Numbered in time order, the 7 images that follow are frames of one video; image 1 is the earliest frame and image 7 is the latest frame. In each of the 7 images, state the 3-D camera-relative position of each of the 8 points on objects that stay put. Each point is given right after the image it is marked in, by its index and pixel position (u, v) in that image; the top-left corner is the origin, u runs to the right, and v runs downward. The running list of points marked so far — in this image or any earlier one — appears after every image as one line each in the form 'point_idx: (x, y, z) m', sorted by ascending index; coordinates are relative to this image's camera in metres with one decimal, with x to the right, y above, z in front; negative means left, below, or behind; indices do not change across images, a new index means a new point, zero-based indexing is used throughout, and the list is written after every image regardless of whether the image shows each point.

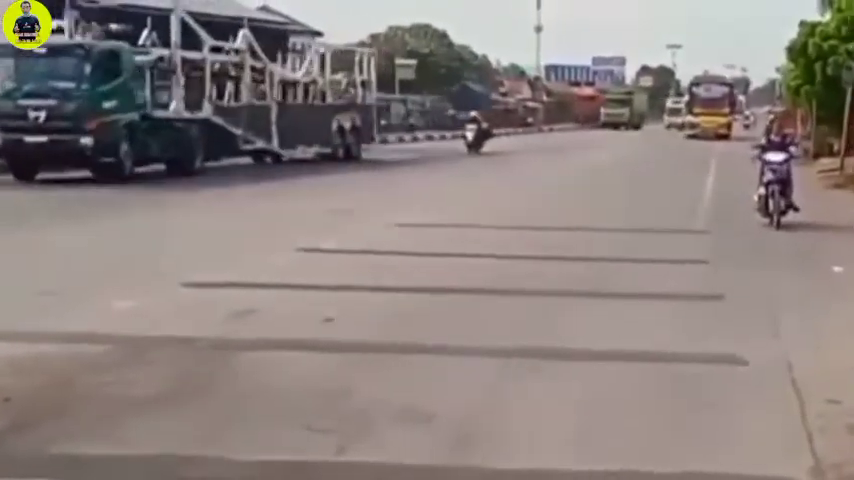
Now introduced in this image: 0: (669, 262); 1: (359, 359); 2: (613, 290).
0: (+3.2, -0.4, +13.2) m
1: (-0.8, -1.2, +8.5) m
2: (+2.1, -0.7, +11.8) m
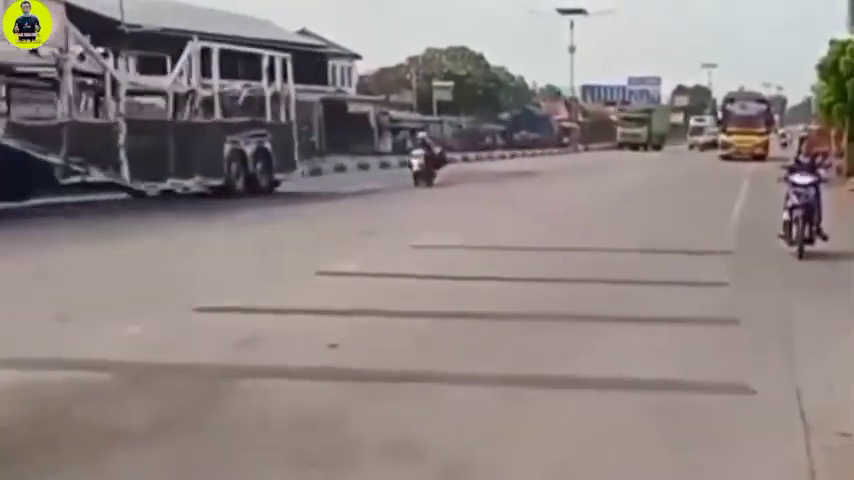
0: (+3.6, -0.8, +13.2) m
1: (-0.7, -1.5, +8.8) m
2: (+2.4, -1.1, +11.8) m
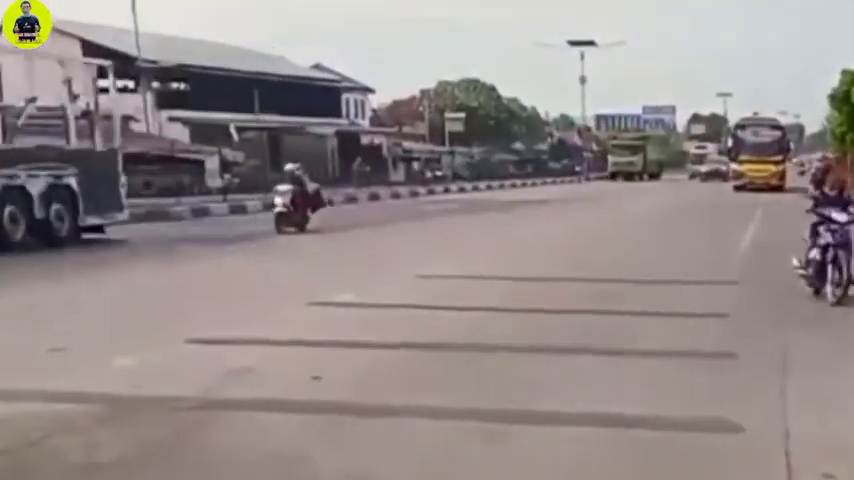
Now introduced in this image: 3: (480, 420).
0: (+3.7, -1.3, +13.0) m
1: (-1.0, -1.9, +8.9) m
2: (+2.4, -1.5, +11.7) m
3: (+0.6, -1.9, +9.1) m
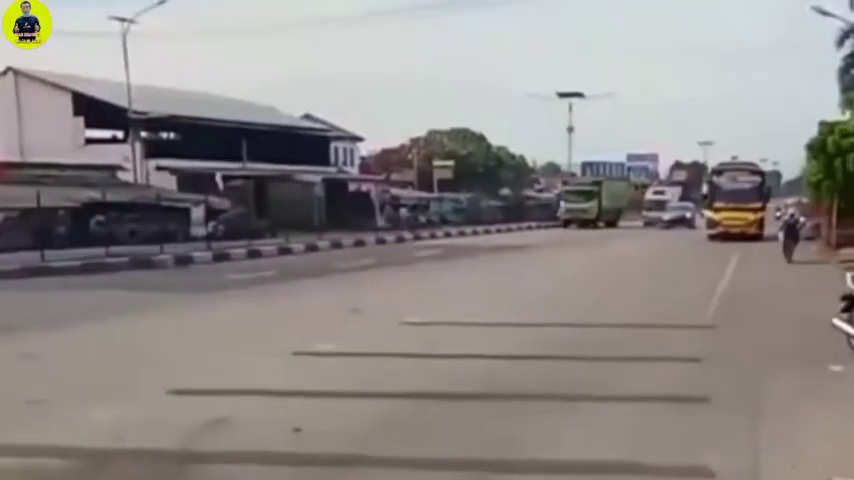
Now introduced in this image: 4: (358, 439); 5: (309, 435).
0: (+3.5, -2.0, +13.0) m
1: (-1.2, -2.4, +8.9) m
2: (+2.2, -2.2, +11.7) m
3: (+0.4, -2.5, +9.1) m
4: (-0.8, -2.3, +9.9) m
5: (-1.4, -2.3, +10.0) m
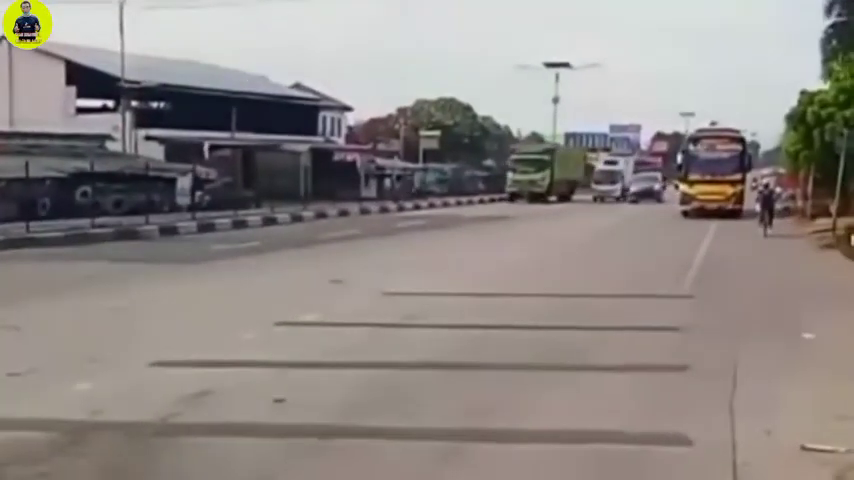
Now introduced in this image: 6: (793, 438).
0: (+3.2, -1.5, +13.2) m
1: (-1.5, -2.2, +9.1) m
2: (+1.9, -1.8, +11.9) m
3: (+0.1, -2.2, +9.3) m
4: (-1.1, -2.0, +10.1) m
5: (-1.7, -2.0, +10.2) m
6: (+4.1, -2.3, +9.5) m
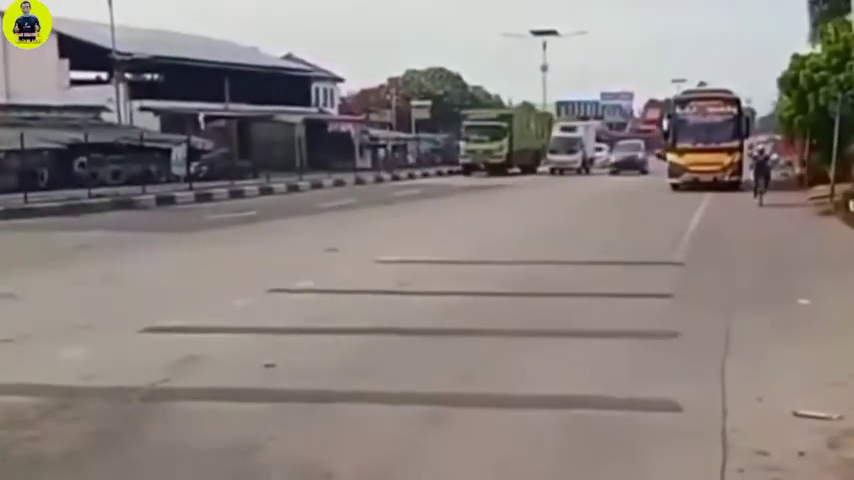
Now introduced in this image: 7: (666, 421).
0: (+3.1, -1.0, +13.2) m
1: (-1.6, -1.8, +9.1) m
2: (+1.8, -1.3, +11.9) m
3: (0.0, -1.8, +9.3) m
4: (-1.2, -1.6, +10.1) m
5: (-1.8, -1.6, +10.2) m
6: (+4.0, -1.8, +9.5) m
7: (+2.6, -1.9, +9.0) m
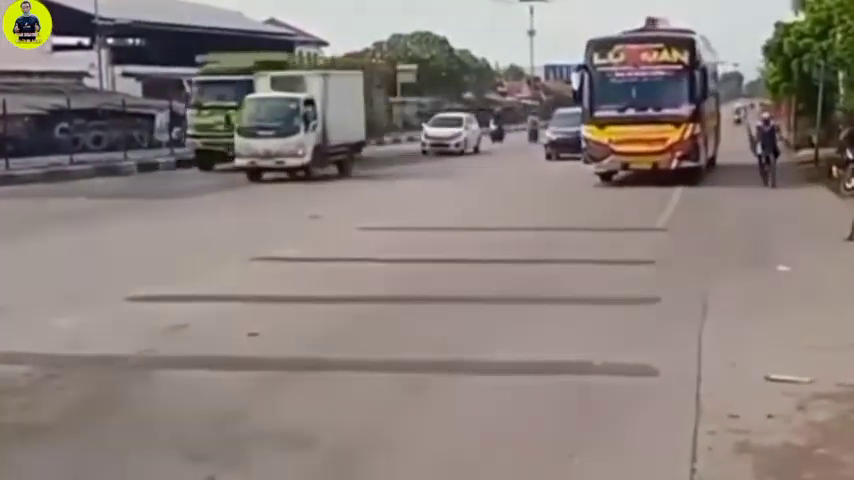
0: (+2.9, -0.5, +13.4) m
1: (-1.8, -1.5, +9.3) m
2: (+1.6, -0.8, +12.1) m
3: (-0.2, -1.5, +9.5) m
4: (-1.4, -1.3, +10.3) m
5: (-2.0, -1.2, +10.4) m
6: (+3.8, -1.5, +9.7) m
7: (+2.3, -1.6, +9.3) m
